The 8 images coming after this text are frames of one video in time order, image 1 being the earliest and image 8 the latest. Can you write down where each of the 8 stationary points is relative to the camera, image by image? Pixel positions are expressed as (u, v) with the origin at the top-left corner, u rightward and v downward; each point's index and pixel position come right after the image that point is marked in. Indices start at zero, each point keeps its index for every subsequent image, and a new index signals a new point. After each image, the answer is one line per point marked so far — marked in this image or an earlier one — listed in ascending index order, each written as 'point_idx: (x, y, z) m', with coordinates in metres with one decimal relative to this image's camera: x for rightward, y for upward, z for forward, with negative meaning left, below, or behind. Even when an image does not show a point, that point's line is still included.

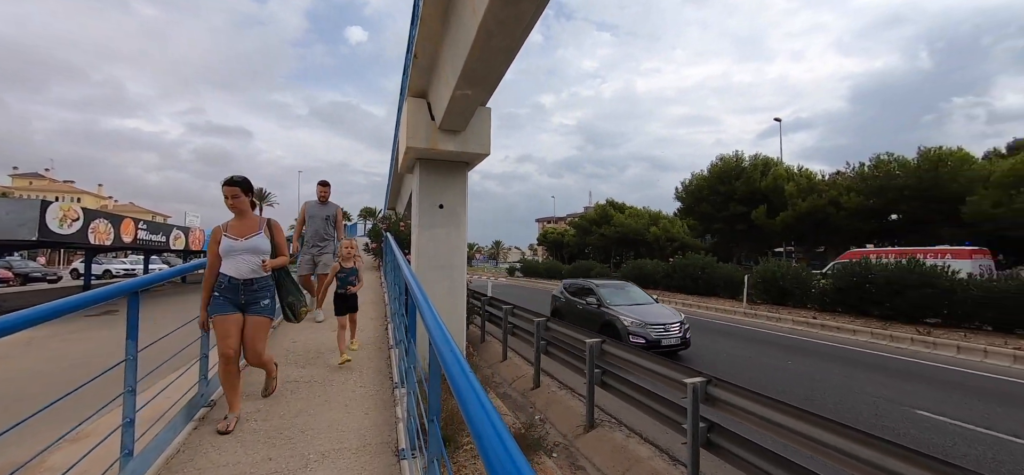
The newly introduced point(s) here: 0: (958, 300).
0: (+9.9, -1.4, +8.9) m
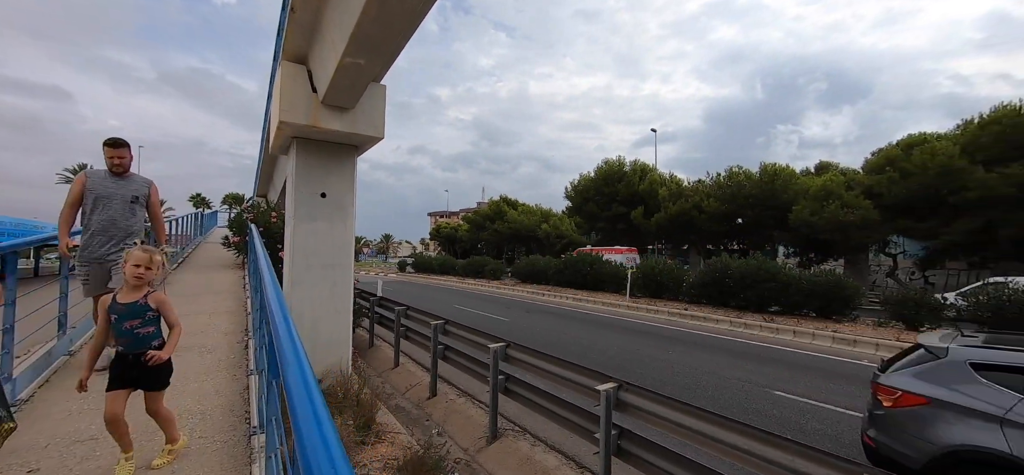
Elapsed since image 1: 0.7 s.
0: (+7.4, -1.4, +10.7) m
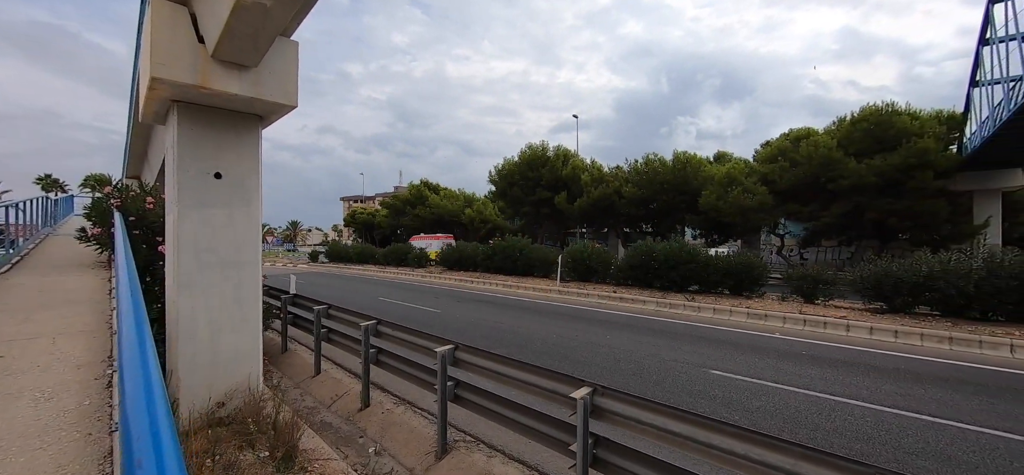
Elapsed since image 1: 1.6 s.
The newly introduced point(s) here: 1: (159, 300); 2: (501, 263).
0: (+5.6, -1.0, +11.5) m
1: (-4.9, -0.9, +5.6) m
2: (-0.4, -1.1, +17.1) m
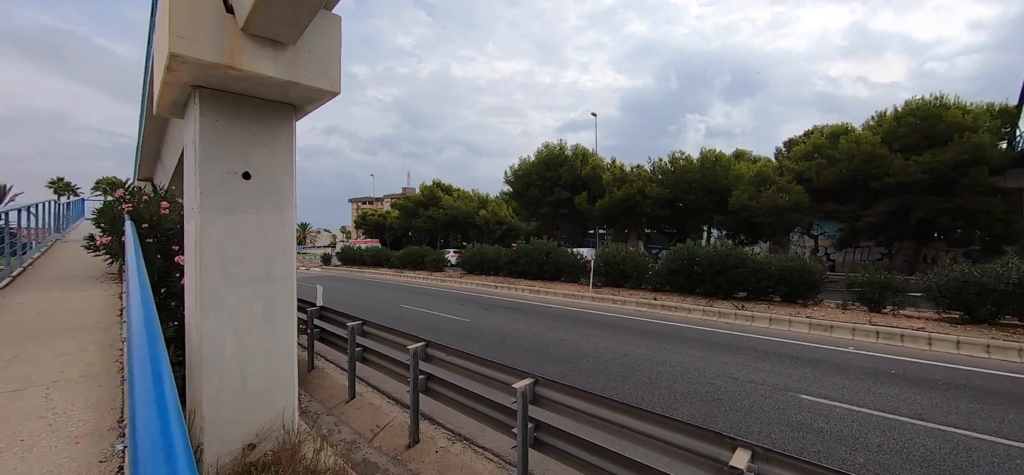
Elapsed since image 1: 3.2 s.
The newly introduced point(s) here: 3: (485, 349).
0: (+6.5, -1.0, +10.6) m
1: (-4.1, -1.0, +4.9) m
2: (+0.6, -1.2, +16.4) m
3: (-0.5, -2.2, +7.8) m
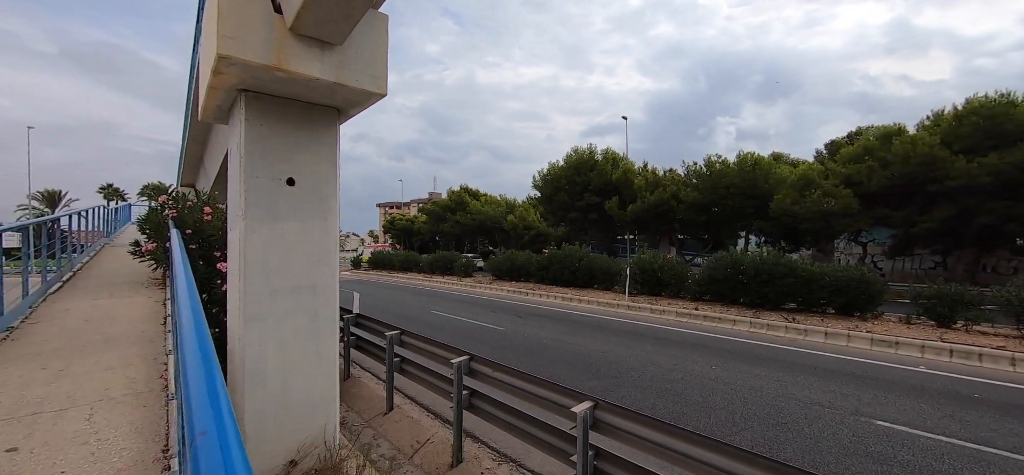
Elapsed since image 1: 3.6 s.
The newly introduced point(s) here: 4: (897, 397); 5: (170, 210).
0: (+7.4, -1.2, +9.9) m
1: (-3.5, -1.1, +4.8) m
2: (+1.8, -1.5, +16.0) m
3: (+0.2, -2.3, +7.5) m
4: (+5.6, -2.3, +5.8) m
5: (-4.9, +0.4, +5.8) m
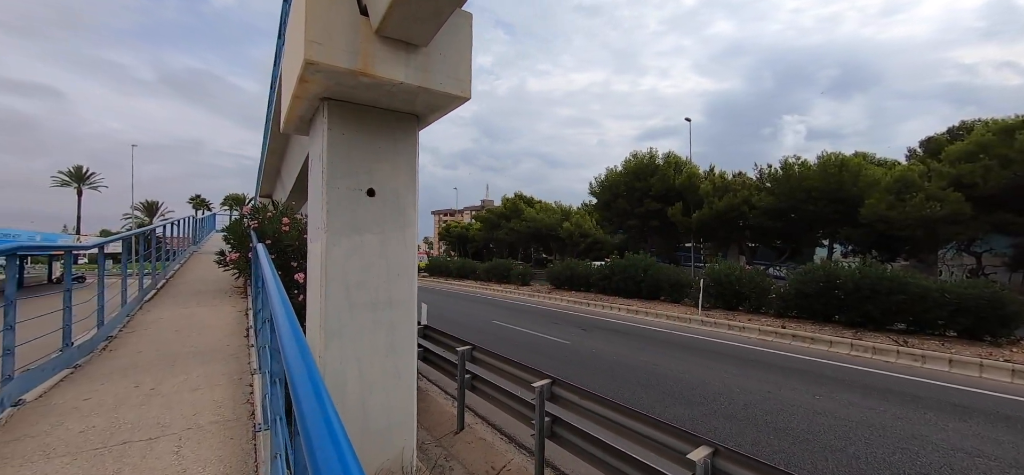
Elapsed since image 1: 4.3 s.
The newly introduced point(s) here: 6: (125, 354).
0: (+8.9, -1.5, +8.6) m
1: (-2.6, -1.2, +4.8) m
2: (+4.1, -1.8, +15.3) m
3: (+1.4, -2.5, +7.0) m
4: (+6.6, -2.5, +4.7) m
5: (-3.9, +0.2, +6.0) m
6: (-3.0, -0.9, +3.2) m
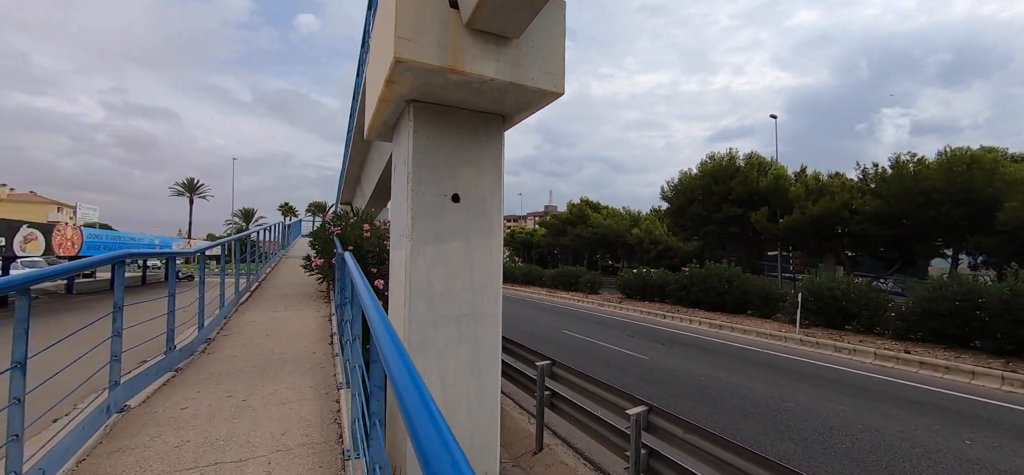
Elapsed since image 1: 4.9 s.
0: (+10.3, -1.6, +6.8) m
1: (-1.6, -1.3, +4.8) m
2: (+6.5, -2.0, +14.1) m
3: (+2.7, -2.6, +6.3) m
4: (+7.4, -2.6, +3.3) m
5: (-2.7, +0.2, +6.2) m
6: (-2.3, -1.0, +3.2) m
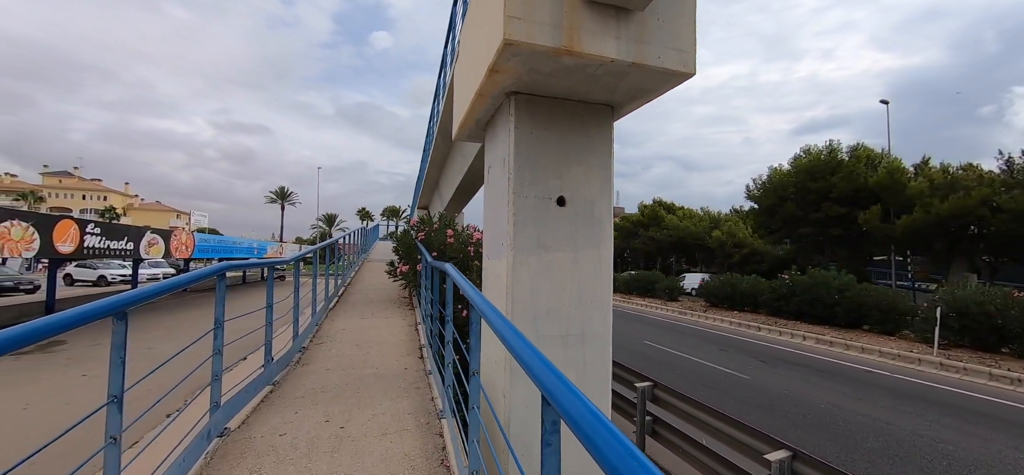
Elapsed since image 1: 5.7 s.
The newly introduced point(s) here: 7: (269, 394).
0: (+11.5, -1.7, +4.7) m
1: (-0.6, -1.3, +4.5) m
2: (+8.9, -2.1, +12.5) m
3: (+3.9, -2.7, +5.4) m
4: (+8.1, -2.6, +1.6) m
5: (-1.4, +0.1, +6.1) m
6: (-1.5, -1.0, +3.1) m
7: (-1.6, -1.0, +2.6) m
